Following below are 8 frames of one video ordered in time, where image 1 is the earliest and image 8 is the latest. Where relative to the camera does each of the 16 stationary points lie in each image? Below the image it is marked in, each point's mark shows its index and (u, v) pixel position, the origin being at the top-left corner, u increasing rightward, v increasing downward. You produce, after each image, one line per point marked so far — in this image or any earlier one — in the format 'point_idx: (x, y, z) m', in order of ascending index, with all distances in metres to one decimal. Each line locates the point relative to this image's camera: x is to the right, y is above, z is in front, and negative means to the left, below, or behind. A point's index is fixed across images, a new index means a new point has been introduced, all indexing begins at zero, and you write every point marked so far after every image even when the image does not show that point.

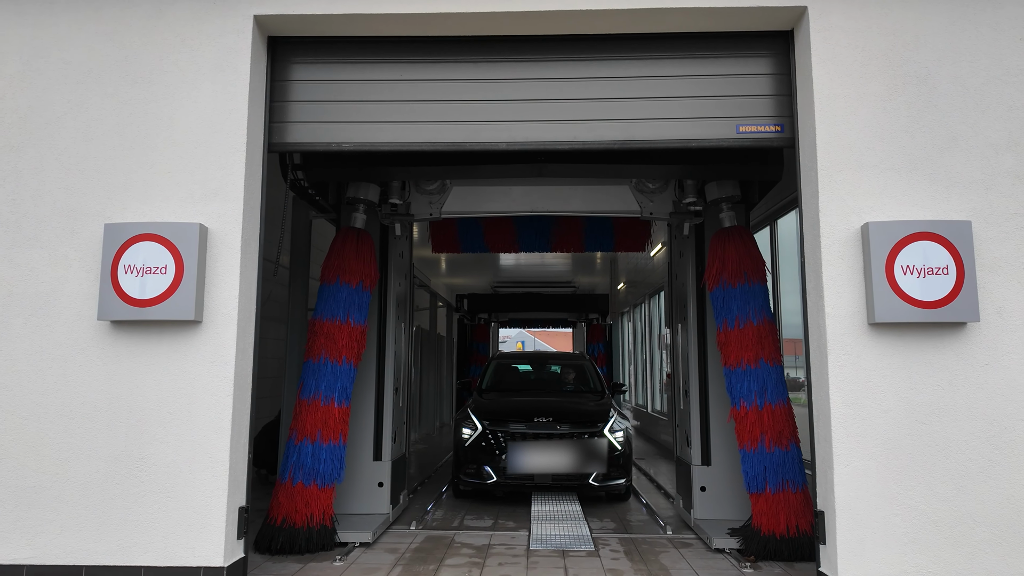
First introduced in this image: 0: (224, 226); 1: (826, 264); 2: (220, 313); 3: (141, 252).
0: (-1.3, +0.3, +3.1) m
1: (+1.4, +0.1, +3.0) m
2: (-1.3, -0.1, +3.1) m
3: (-1.7, +0.2, +3.1) m
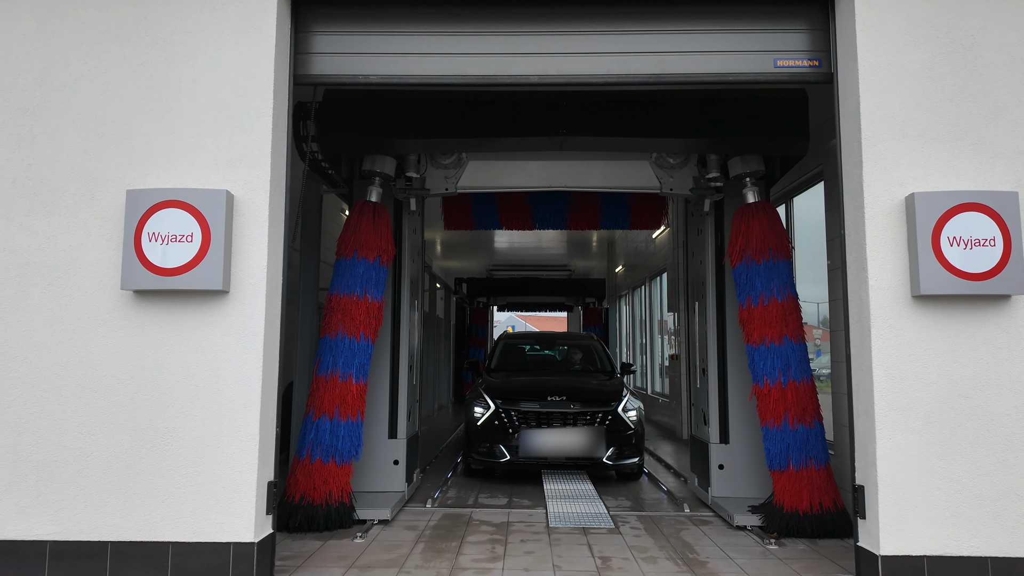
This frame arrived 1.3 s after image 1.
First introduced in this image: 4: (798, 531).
0: (-1.2, +0.4, +3.0) m
1: (+1.6, +0.2, +3.0) m
2: (-1.2, 0.0, +3.0) m
3: (-1.5, +0.3, +3.0) m
4: (+1.8, -1.5, +4.3) m
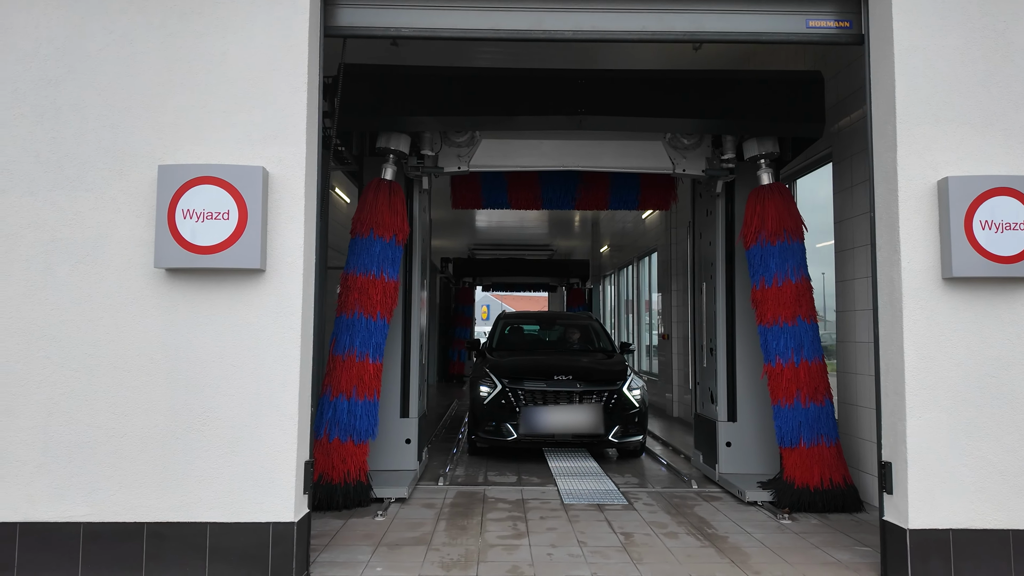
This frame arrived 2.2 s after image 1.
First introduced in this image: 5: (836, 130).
0: (-1.0, +0.5, +3.0) m
1: (+1.7, +0.3, +3.0) m
2: (-1.0, +0.1, +2.9) m
3: (-1.3, +0.4, +2.9) m
4: (+1.9, -1.4, +4.4) m
5: (+2.5, +1.2, +5.2) m
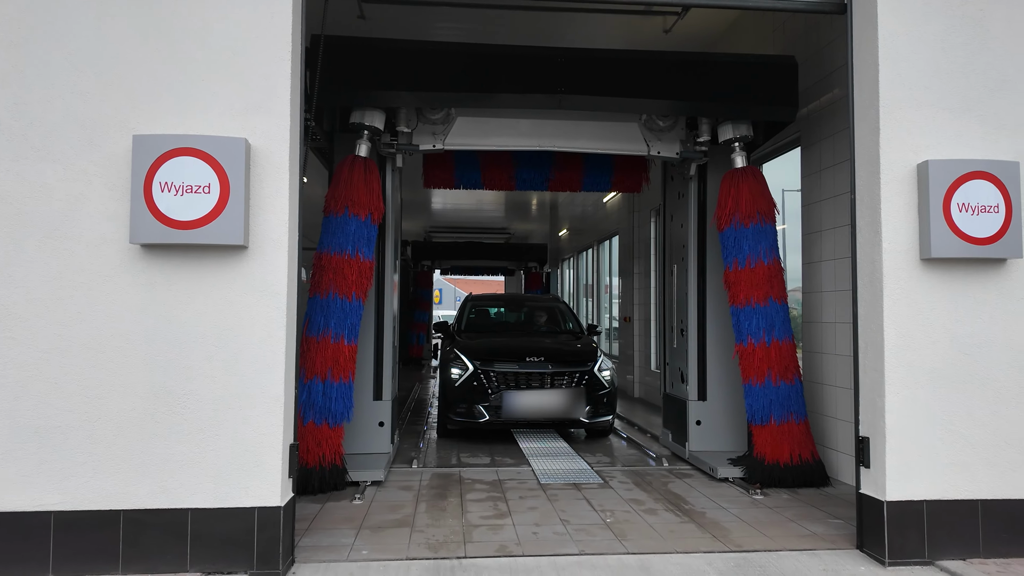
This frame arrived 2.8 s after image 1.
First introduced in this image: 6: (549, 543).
0: (-1.0, +0.6, +2.8) m
1: (+1.7, +0.4, +3.1) m
2: (-1.0, +0.2, +2.8) m
3: (-1.3, +0.5, +2.8) m
4: (+1.8, -1.3, +4.5) m
5: (+2.3, +1.4, +5.3) m
6: (+0.2, -1.2, +3.3) m
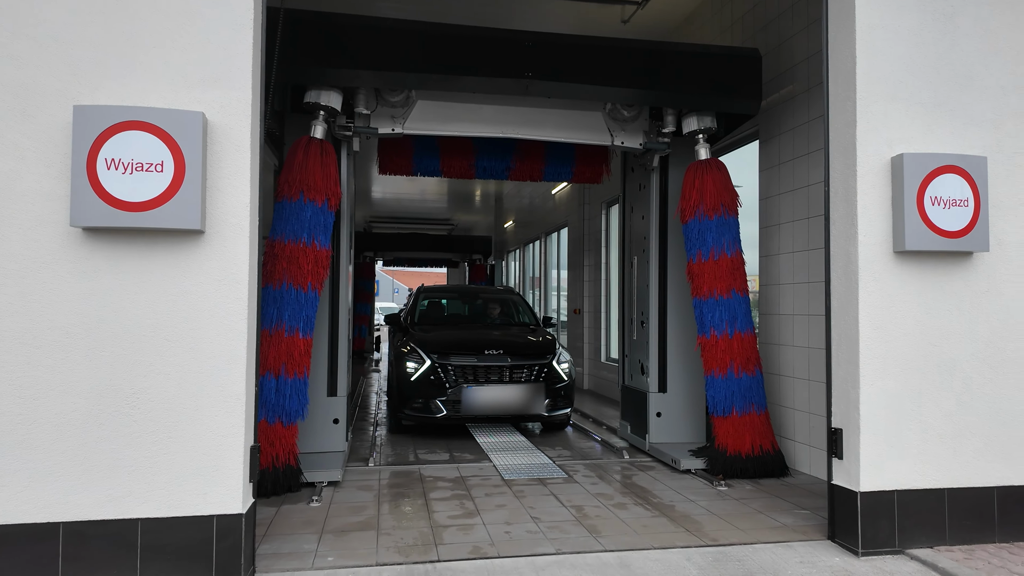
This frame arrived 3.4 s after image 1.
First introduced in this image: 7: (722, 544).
0: (-1.1, +0.6, +2.6) m
1: (+1.6, +0.4, +3.1) m
2: (-1.1, +0.2, +2.6) m
3: (-1.4, +0.5, +2.5) m
4: (+1.5, -1.2, +4.5) m
5: (+2.0, +1.4, +5.3) m
6: (+0.1, -1.2, +3.2) m
7: (+1.0, -1.2, +3.2) m
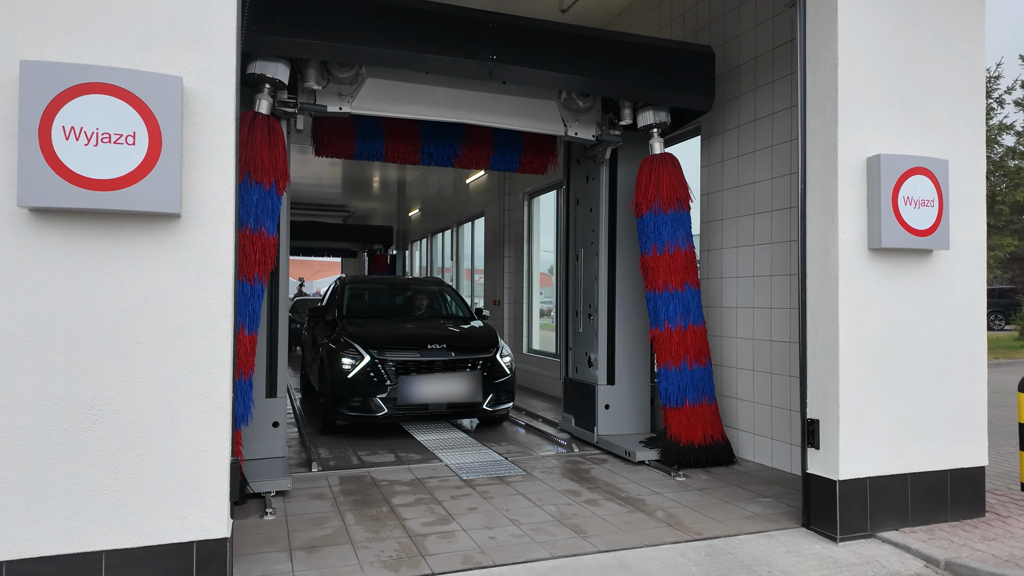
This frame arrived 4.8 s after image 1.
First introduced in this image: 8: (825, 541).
0: (-1.0, +0.7, +2.3) m
1: (+1.5, +0.5, +3.2) m
2: (-1.0, +0.3, +2.3) m
3: (-1.3, +0.5, +2.1) m
4: (+1.2, -1.2, +4.6) m
5: (+1.6, +1.5, +5.5) m
6: (0.0, -1.2, +3.1) m
7: (+0.9, -1.2, +3.2) m
8: (+1.5, -1.2, +3.2) m
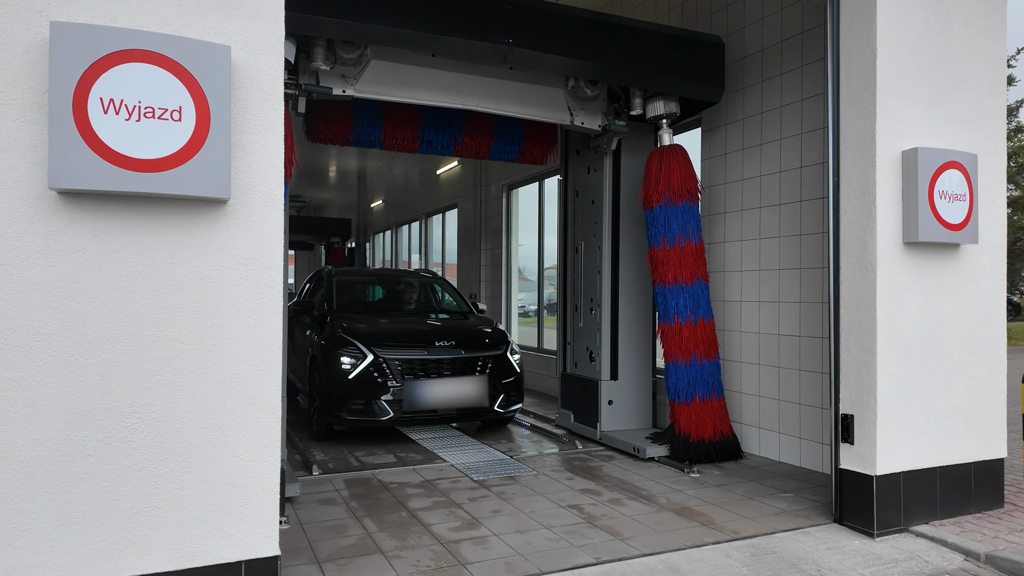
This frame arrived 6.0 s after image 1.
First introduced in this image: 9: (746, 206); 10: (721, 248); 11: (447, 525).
0: (-0.8, +0.7, +2.0) m
1: (+1.7, +0.5, +3.2) m
2: (-0.8, +0.3, +2.0) m
3: (-1.0, +0.6, +1.9) m
4: (+1.3, -1.1, +4.6) m
5: (+1.6, +1.5, +5.4) m
6: (+0.2, -1.1, +2.9) m
7: (+1.1, -1.1, +3.2) m
8: (+1.6, -1.2, +3.2) m
9: (+1.7, +0.6, +5.1) m
10: (+1.6, +0.3, +5.3) m
11: (-0.3, -1.1, +3.3) m
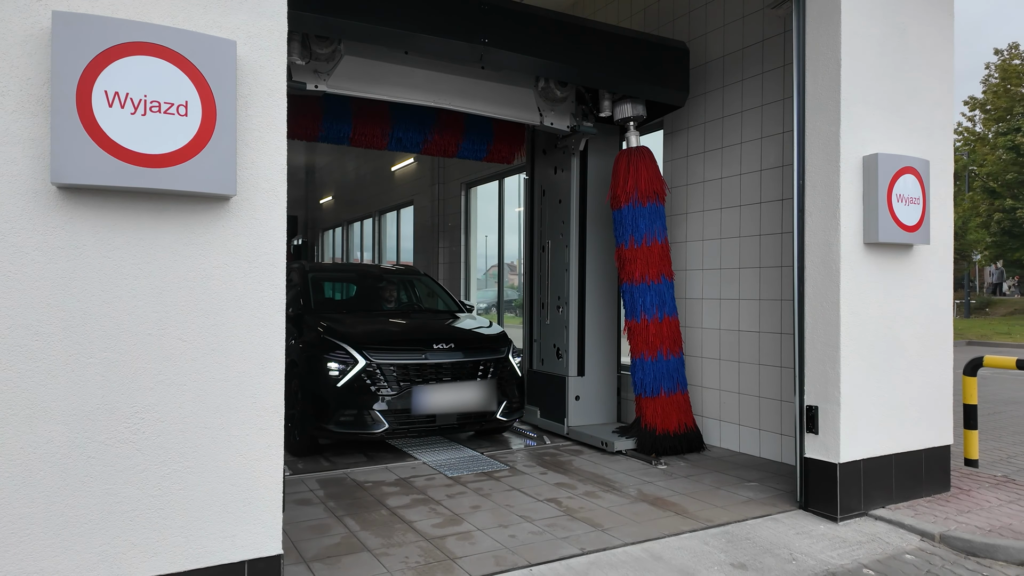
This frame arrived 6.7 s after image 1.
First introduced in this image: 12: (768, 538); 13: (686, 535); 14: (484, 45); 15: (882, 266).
0: (-0.7, +0.7, +2.0) m
1: (+1.6, +0.5, +3.4) m
2: (-0.7, +0.3, +2.0) m
3: (-1.0, +0.6, +1.8) m
4: (+1.1, -1.1, +4.7) m
5: (+1.3, +1.5, +5.6) m
6: (+0.1, -1.1, +3.0) m
7: (+1.0, -1.1, +3.3) m
8: (+1.5, -1.1, +3.4) m
9: (+1.5, +0.6, +5.2) m
10: (+1.3, +0.3, +5.5) m
11: (-0.4, -1.1, +3.3) m
12: (+1.2, -1.1, +3.2) m
13: (+0.8, -1.1, +3.1) m
14: (-0.2, +1.4, +4.1) m
15: (+1.9, +0.1, +3.5) m
